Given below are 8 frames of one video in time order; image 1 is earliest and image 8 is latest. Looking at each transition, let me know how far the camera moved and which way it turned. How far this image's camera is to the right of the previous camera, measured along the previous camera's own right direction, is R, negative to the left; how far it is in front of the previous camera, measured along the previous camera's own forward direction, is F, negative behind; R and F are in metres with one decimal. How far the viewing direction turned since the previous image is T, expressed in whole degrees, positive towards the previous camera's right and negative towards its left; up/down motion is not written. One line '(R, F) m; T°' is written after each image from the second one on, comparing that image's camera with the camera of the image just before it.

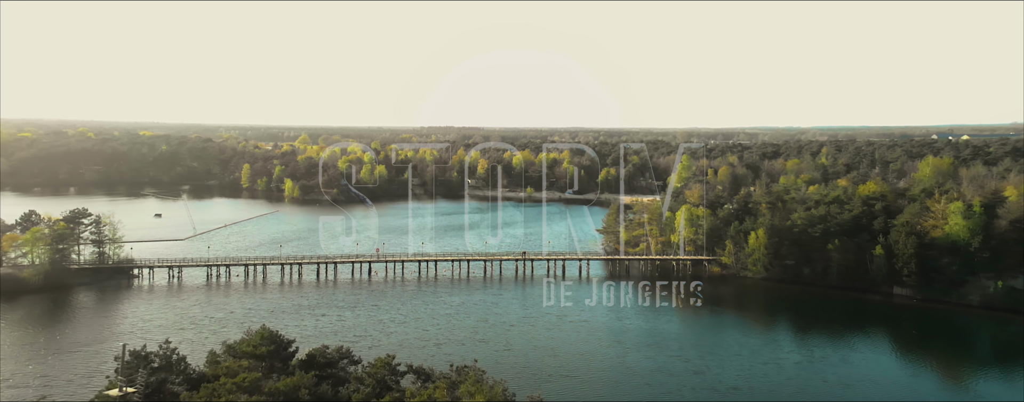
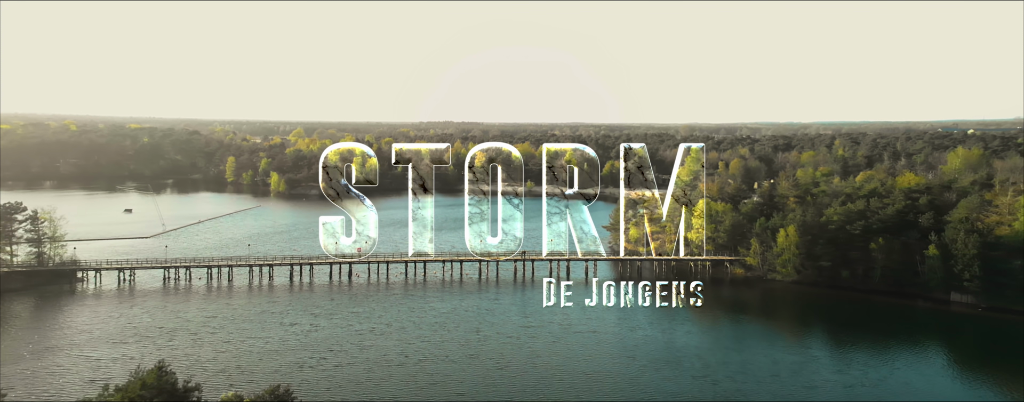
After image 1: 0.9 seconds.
(+0.1, +8.2) m; 0°
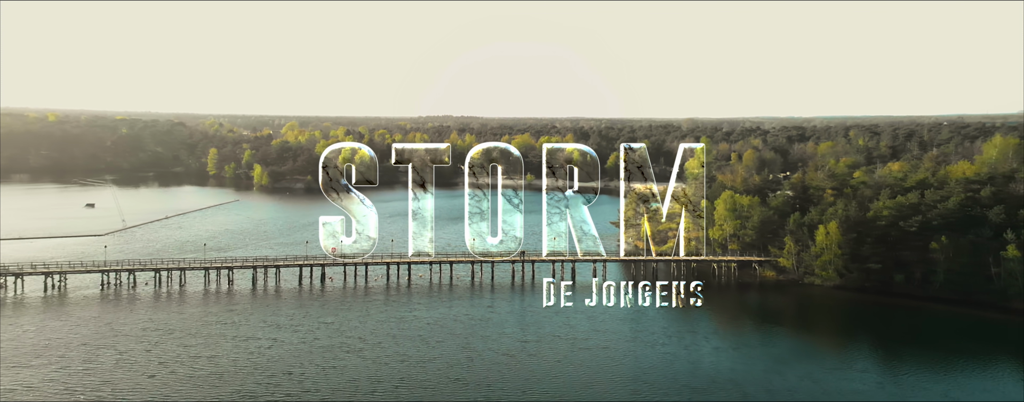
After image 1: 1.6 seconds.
(+0.2, +8.8) m; 0°
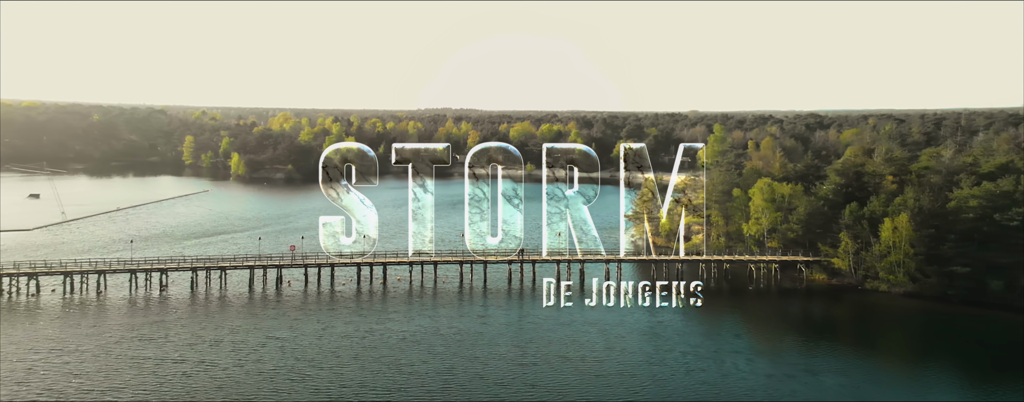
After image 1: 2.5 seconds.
(+0.2, +10.5) m; 0°
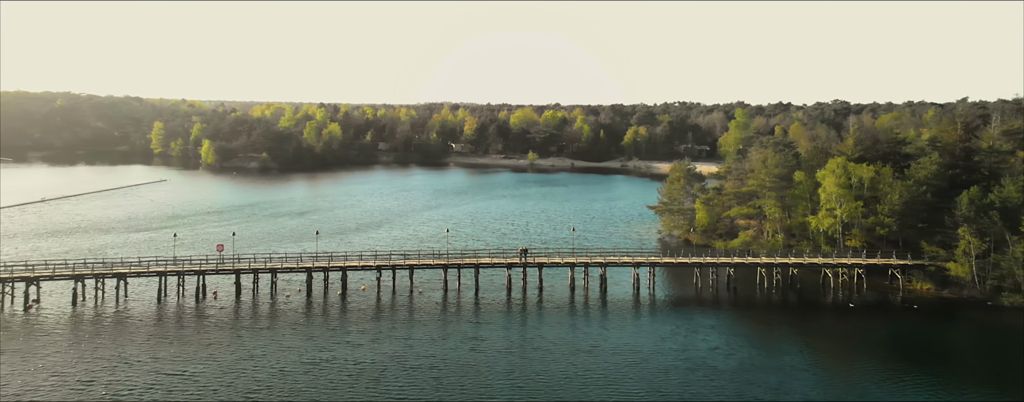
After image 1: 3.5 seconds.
(0.0, +12.7) m; 0°
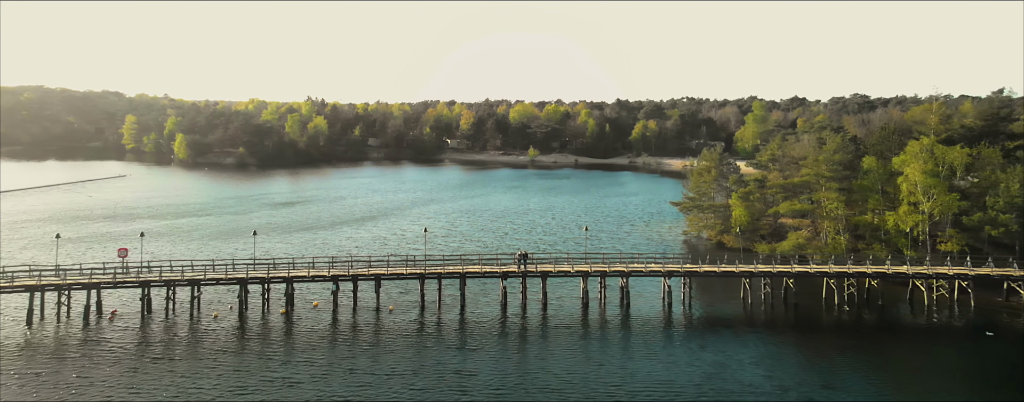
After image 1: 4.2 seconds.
(+0.2, +9.4) m; 0°
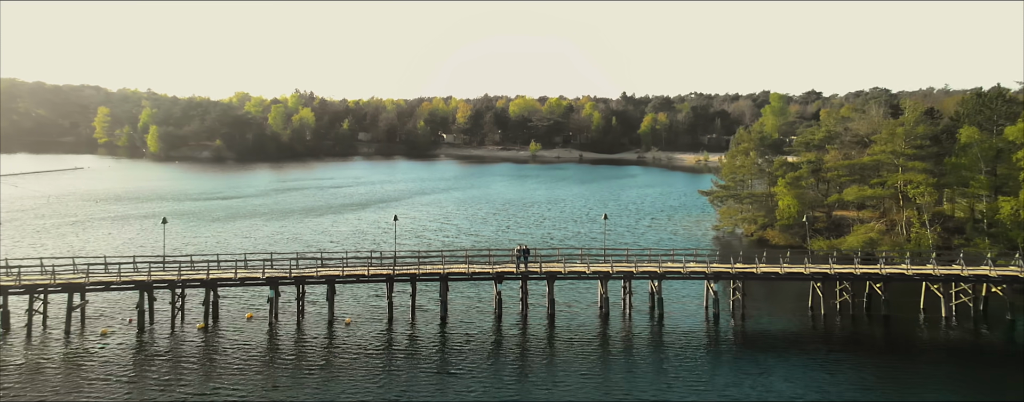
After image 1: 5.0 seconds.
(+0.1, +8.2) m; 0°
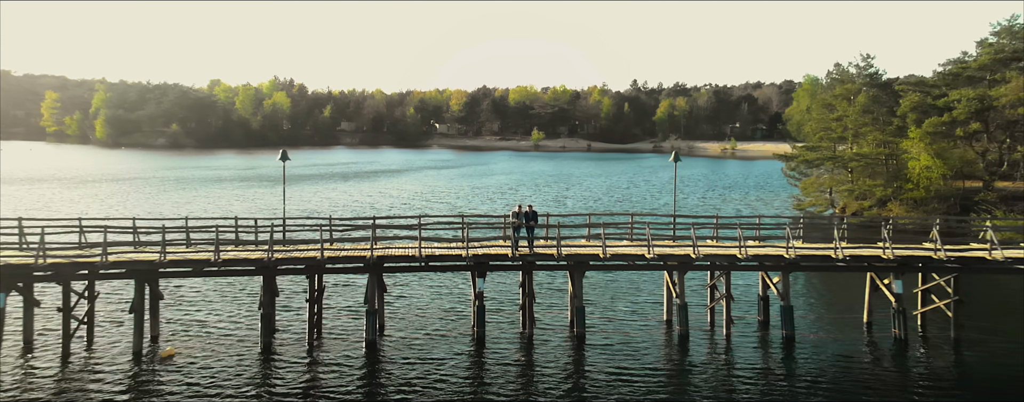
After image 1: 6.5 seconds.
(+0.1, +12.6) m; 0°
